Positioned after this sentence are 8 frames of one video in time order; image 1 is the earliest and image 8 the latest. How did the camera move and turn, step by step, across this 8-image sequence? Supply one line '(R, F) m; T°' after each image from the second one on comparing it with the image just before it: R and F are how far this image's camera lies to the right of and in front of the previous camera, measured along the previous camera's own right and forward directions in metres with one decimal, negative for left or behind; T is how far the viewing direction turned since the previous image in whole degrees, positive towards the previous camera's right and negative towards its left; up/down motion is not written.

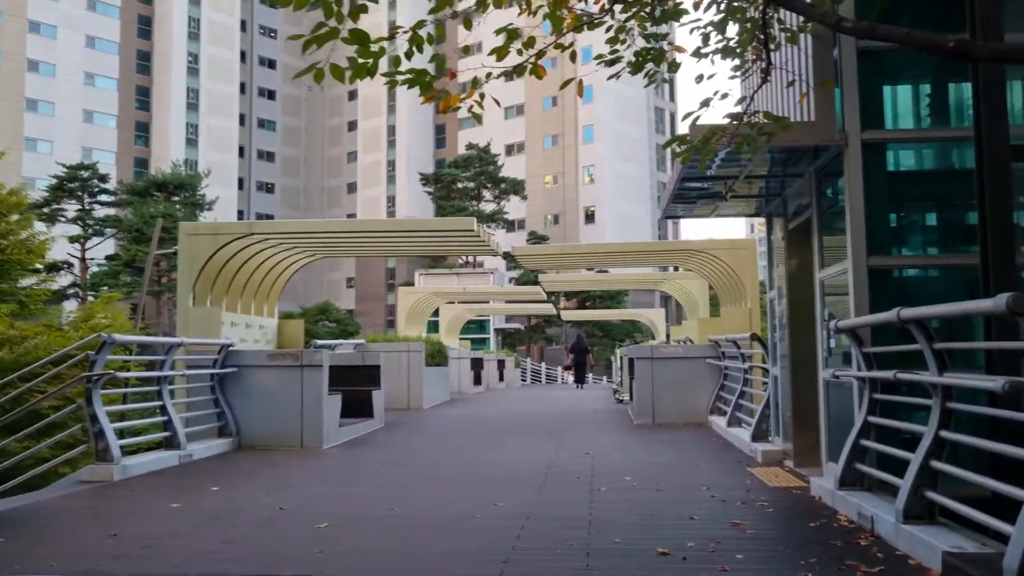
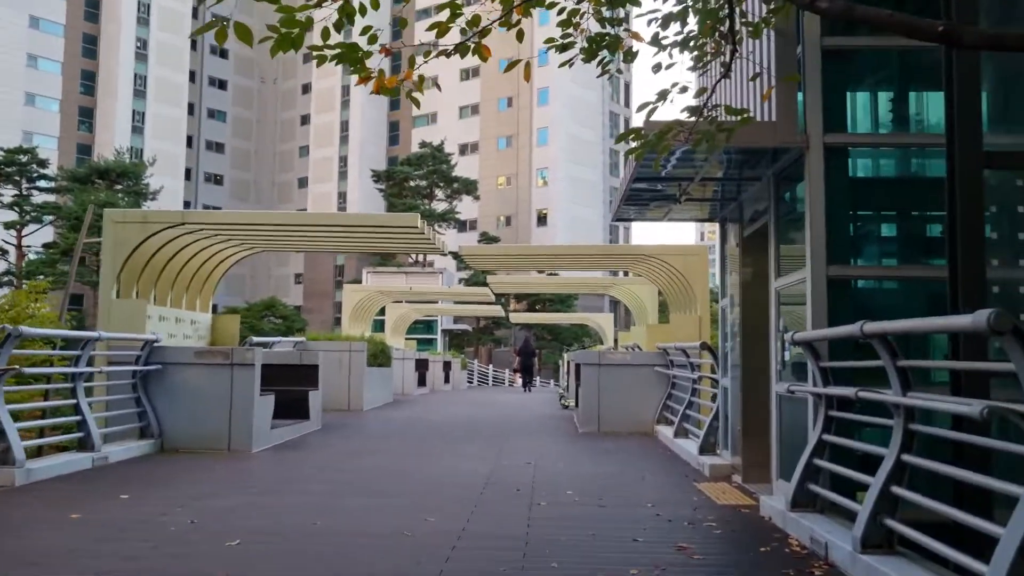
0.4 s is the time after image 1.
(+0.1, +0.4) m; +3°
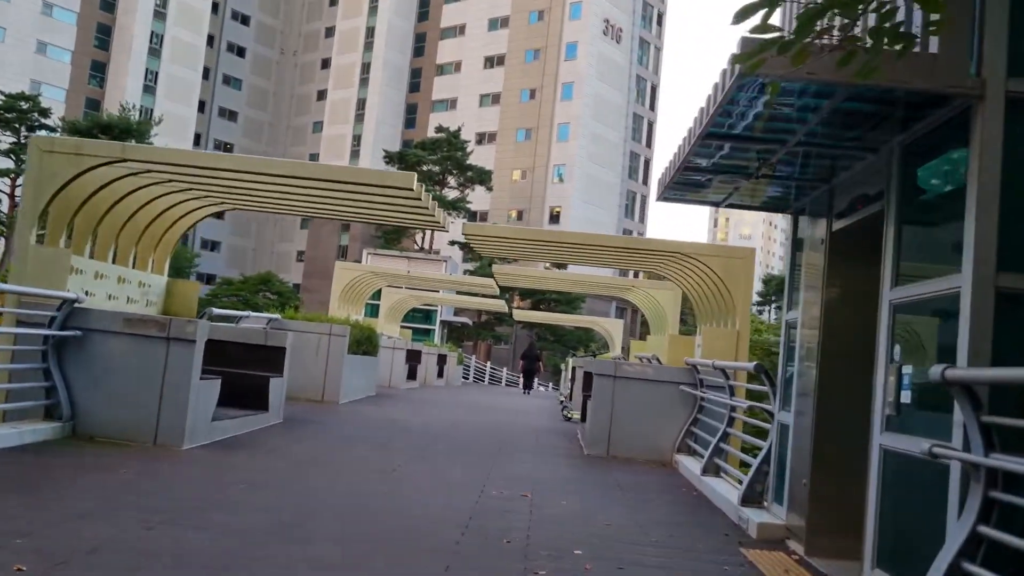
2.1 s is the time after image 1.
(0.0, +2.1) m; 0°
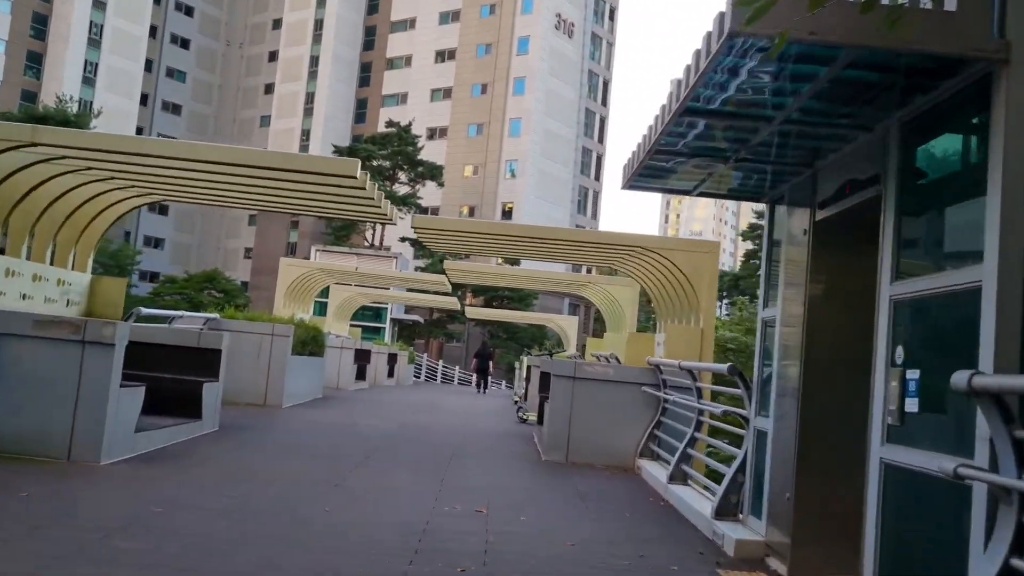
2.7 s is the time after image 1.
(0.0, +0.7) m; +3°
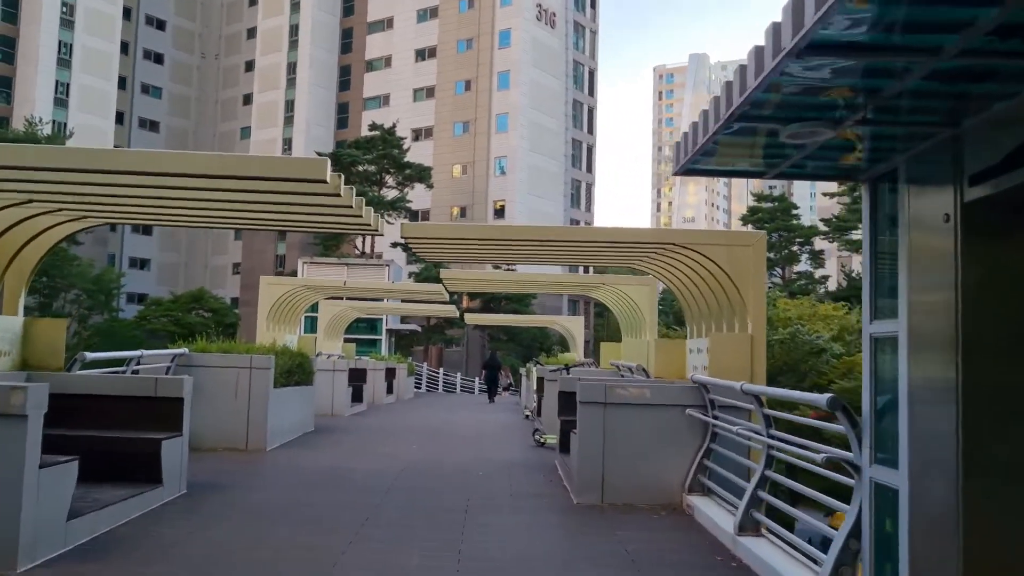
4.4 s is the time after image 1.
(-0.2, +1.8) m; 0°
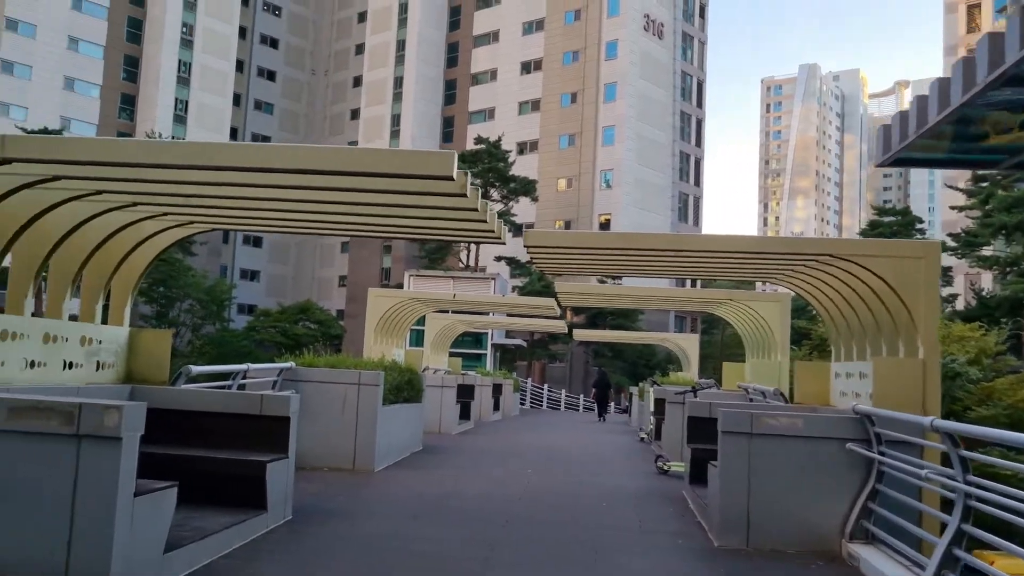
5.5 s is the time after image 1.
(-0.3, +0.9) m; -6°
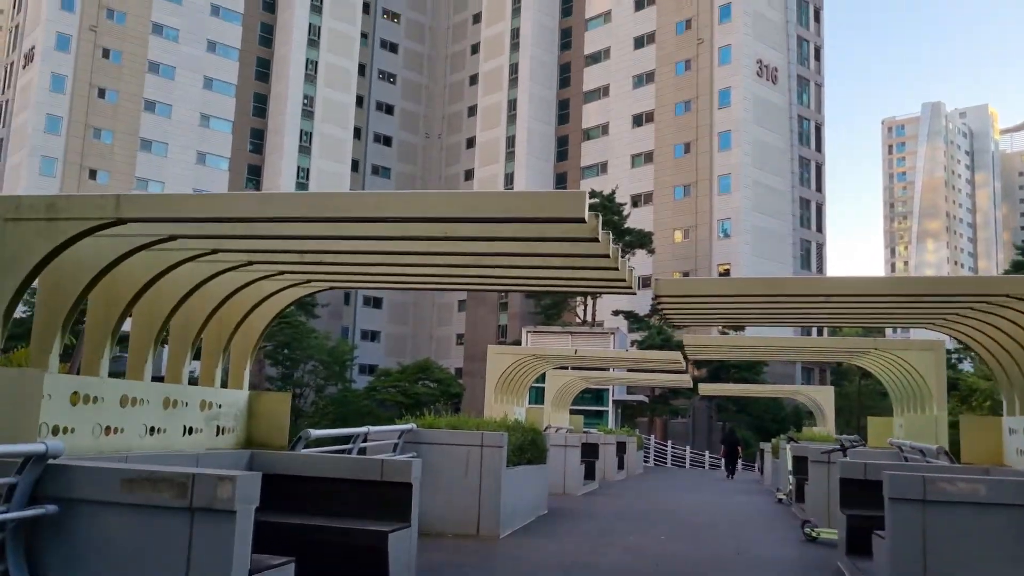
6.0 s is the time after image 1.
(-0.1, +0.6) m; -7°
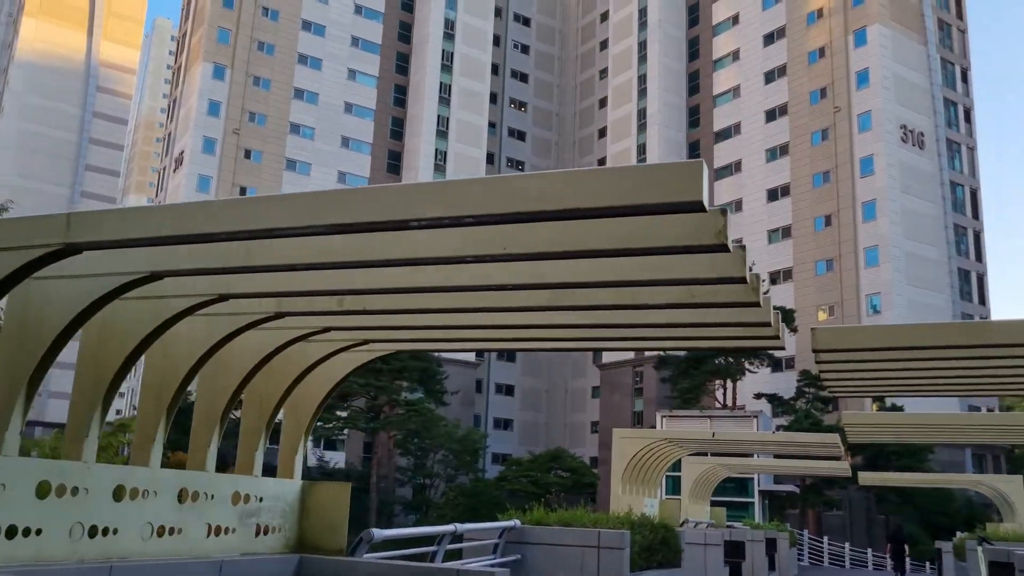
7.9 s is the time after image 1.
(+0.2, +1.8) m; -8°
